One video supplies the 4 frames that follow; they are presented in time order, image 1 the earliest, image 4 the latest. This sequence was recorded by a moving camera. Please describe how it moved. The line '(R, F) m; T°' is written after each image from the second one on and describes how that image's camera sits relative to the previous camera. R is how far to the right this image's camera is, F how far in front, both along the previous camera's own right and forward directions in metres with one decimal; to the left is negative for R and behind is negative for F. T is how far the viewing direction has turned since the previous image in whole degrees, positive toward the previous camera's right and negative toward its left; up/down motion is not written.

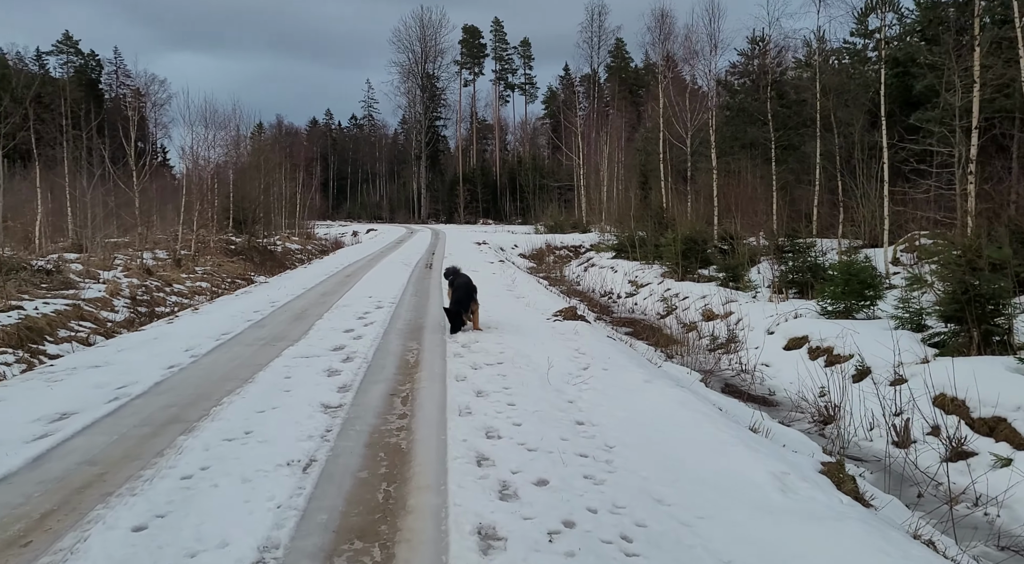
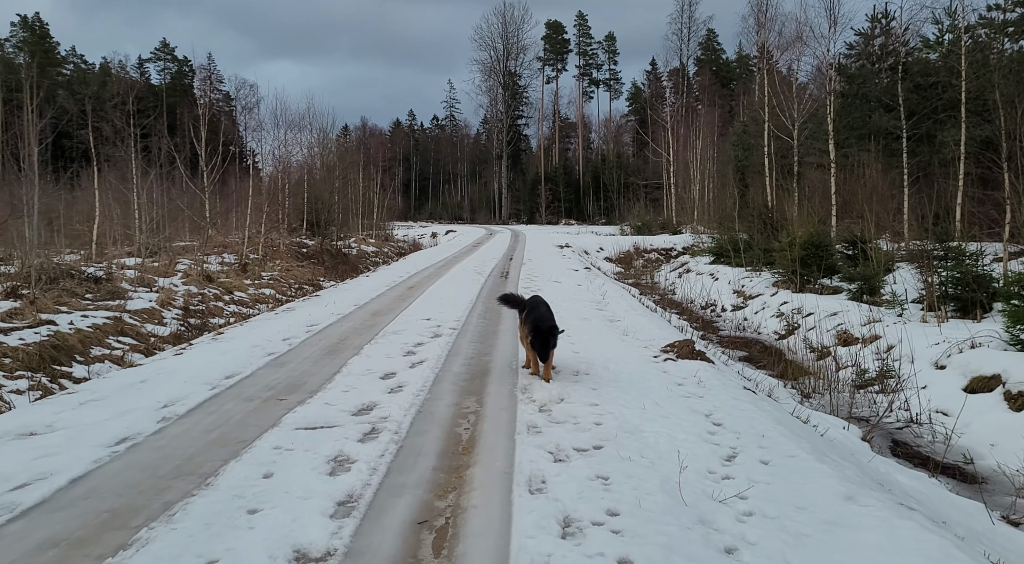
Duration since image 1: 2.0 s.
(-0.1, +2.3) m; -6°
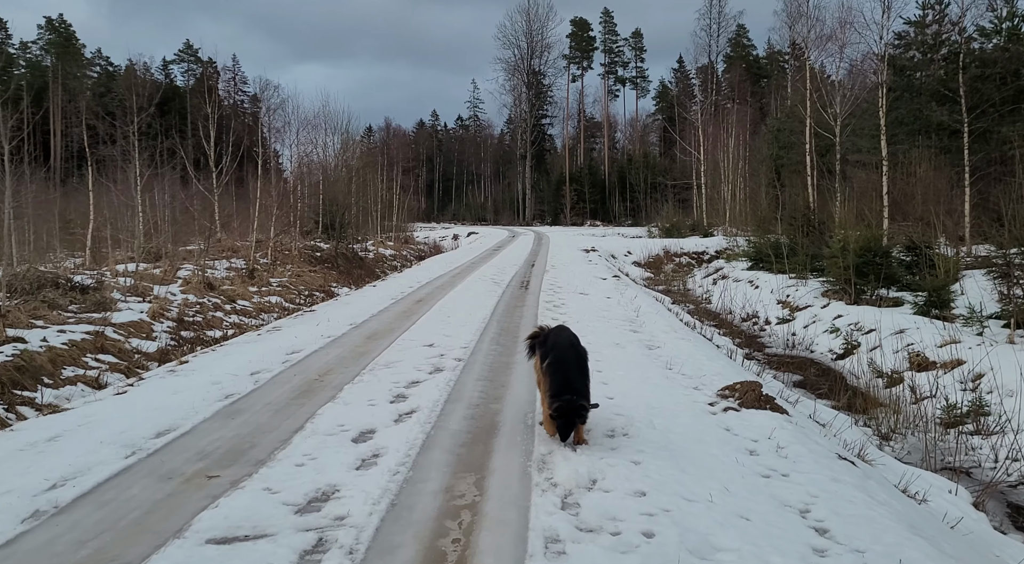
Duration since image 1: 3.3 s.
(+0.1, +1.5) m; -2°
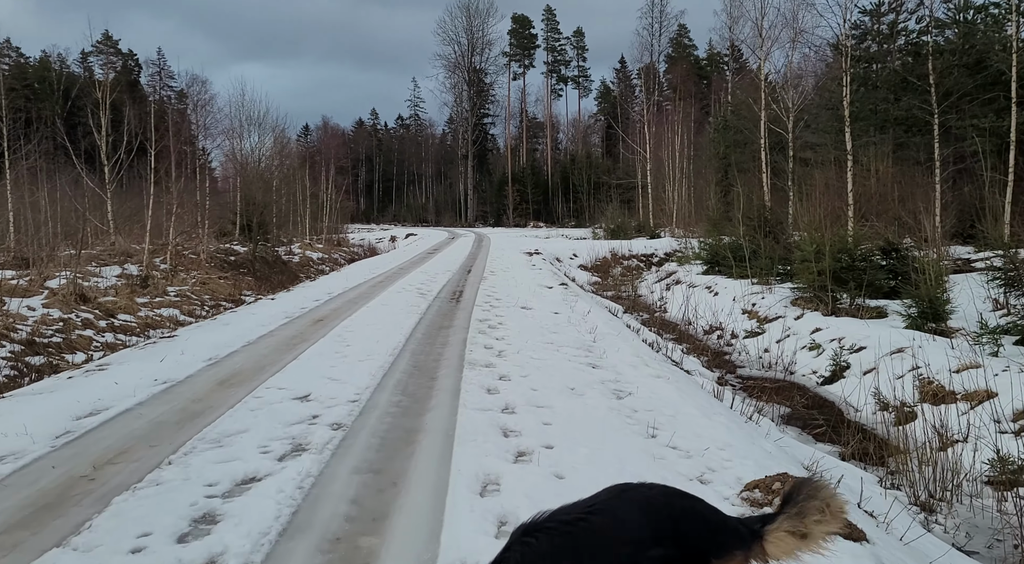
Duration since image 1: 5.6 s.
(+0.2, +2.3) m; +4°
